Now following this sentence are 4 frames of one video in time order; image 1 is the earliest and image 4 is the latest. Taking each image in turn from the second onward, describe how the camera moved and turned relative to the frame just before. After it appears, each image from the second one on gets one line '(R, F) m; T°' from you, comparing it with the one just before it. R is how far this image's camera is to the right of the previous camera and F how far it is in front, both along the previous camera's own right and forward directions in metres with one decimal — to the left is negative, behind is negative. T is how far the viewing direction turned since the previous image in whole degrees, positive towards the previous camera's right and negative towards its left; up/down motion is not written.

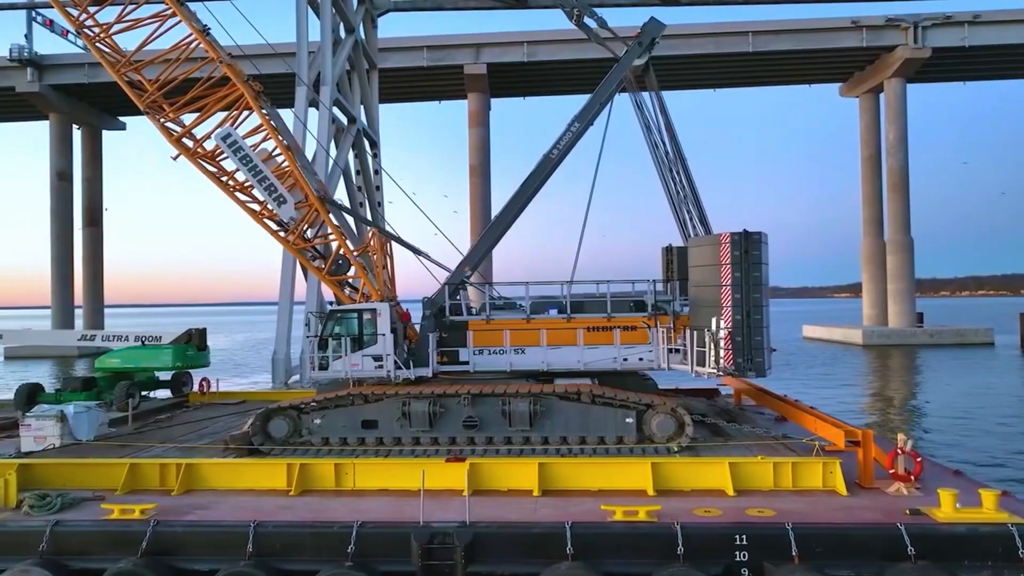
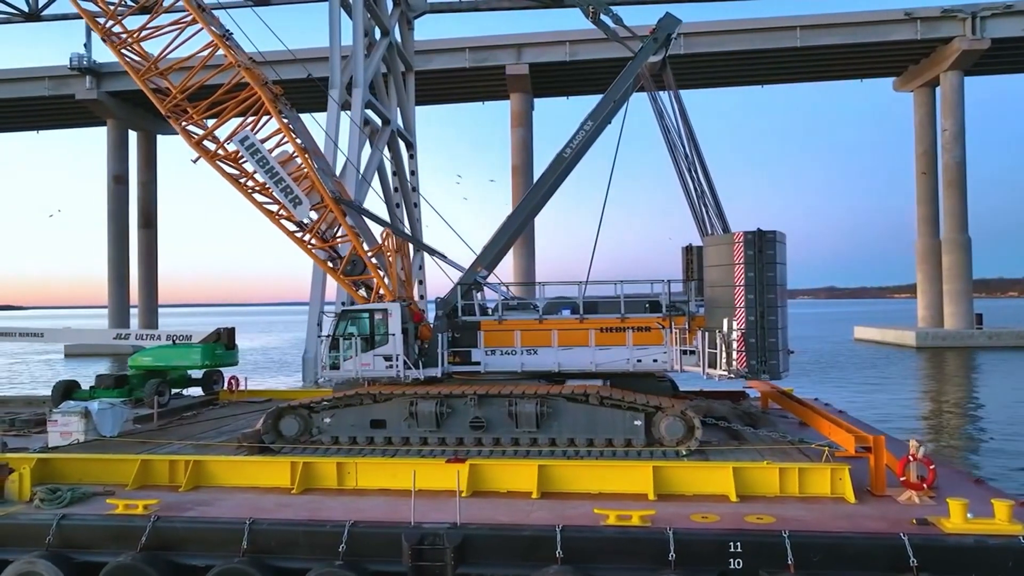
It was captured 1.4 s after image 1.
(+0.6, +0.1) m; -4°
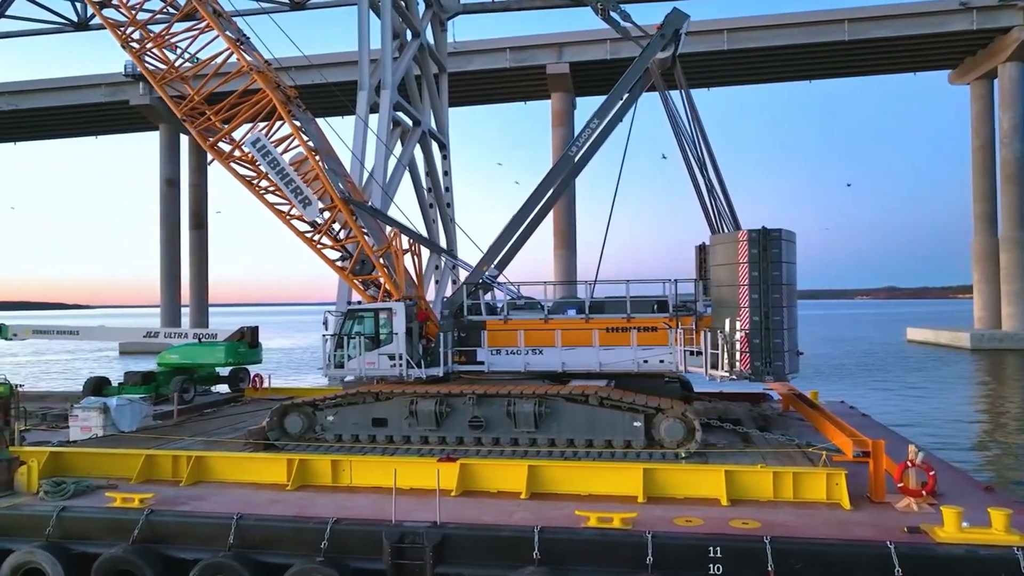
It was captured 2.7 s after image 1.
(+0.7, +0.1) m; -4°
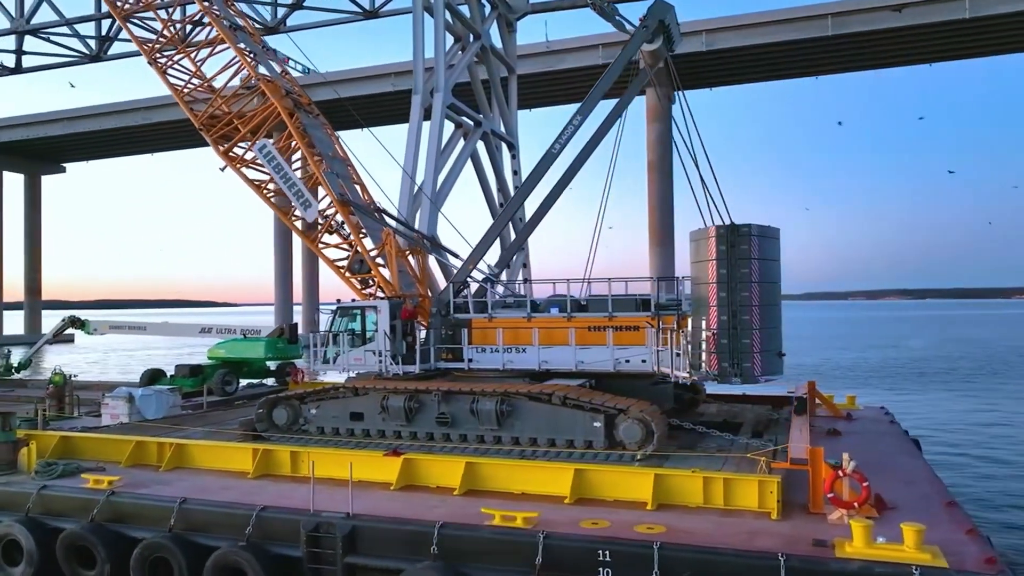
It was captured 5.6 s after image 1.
(+2.3, +0.1) m; -9°
